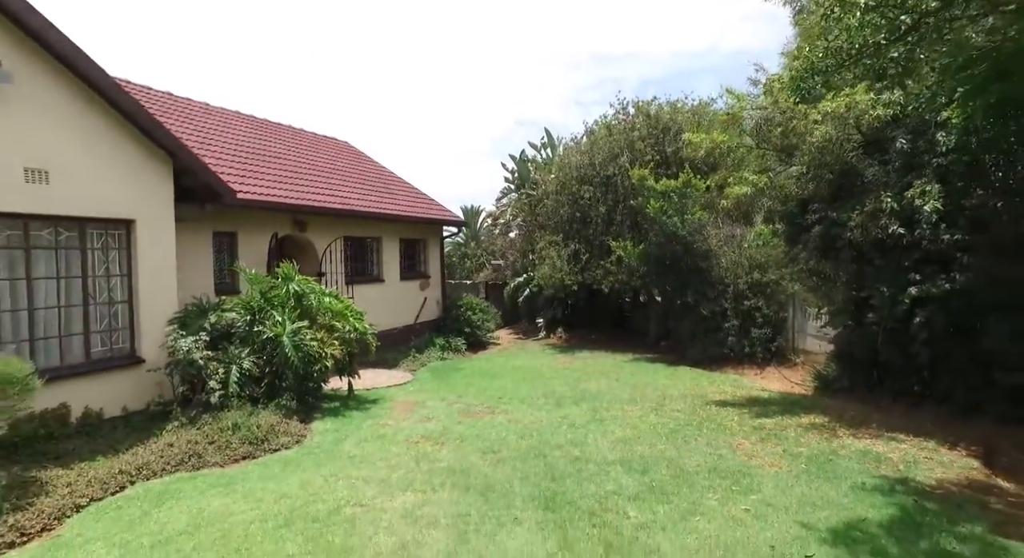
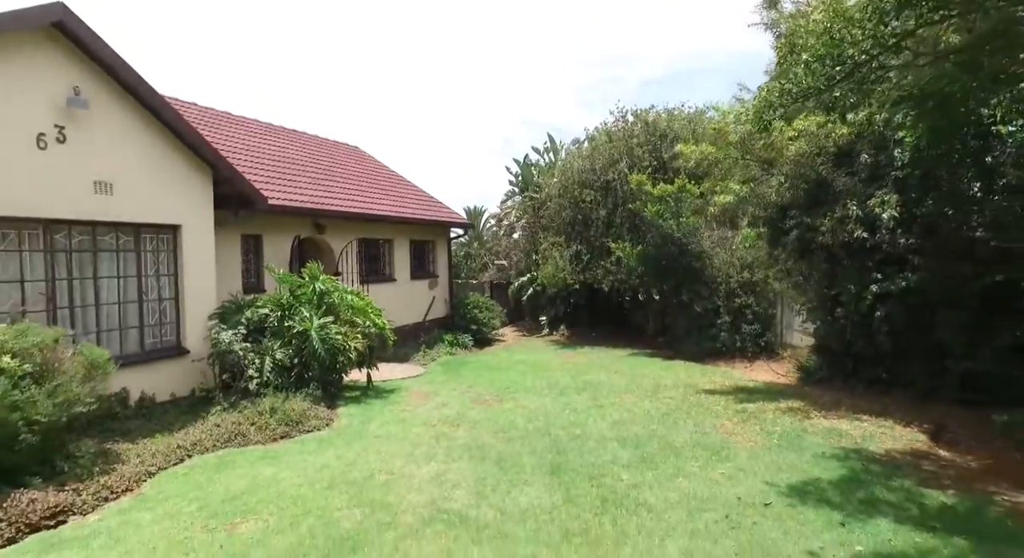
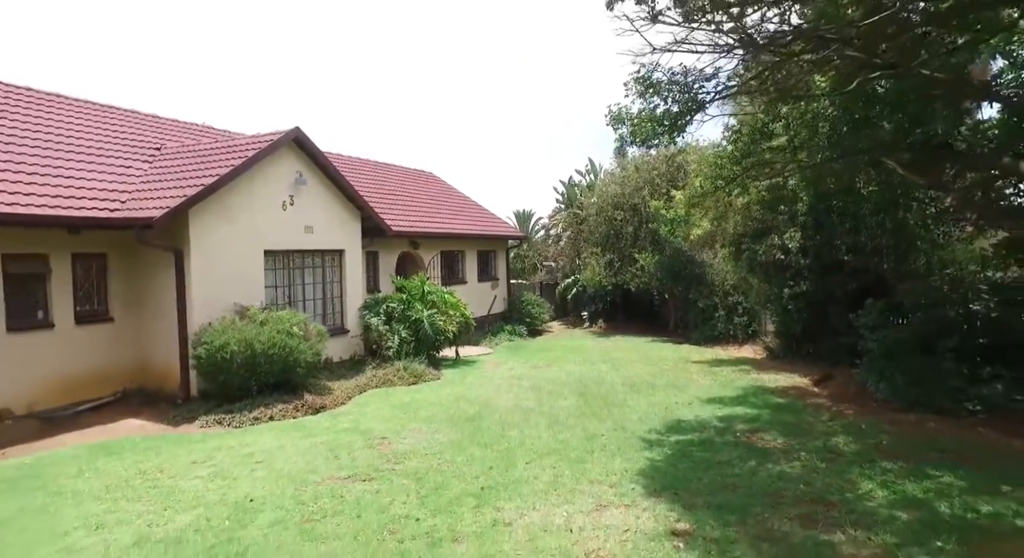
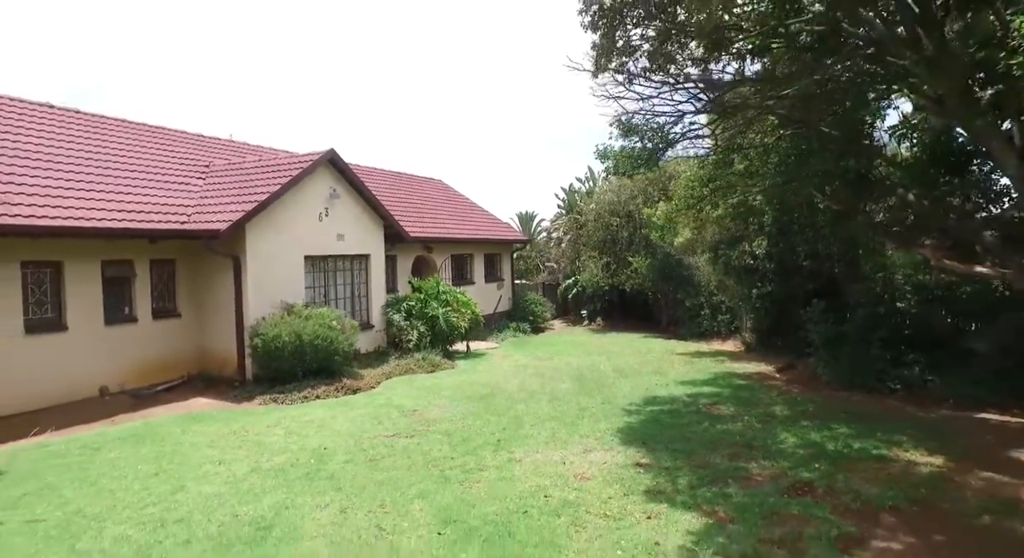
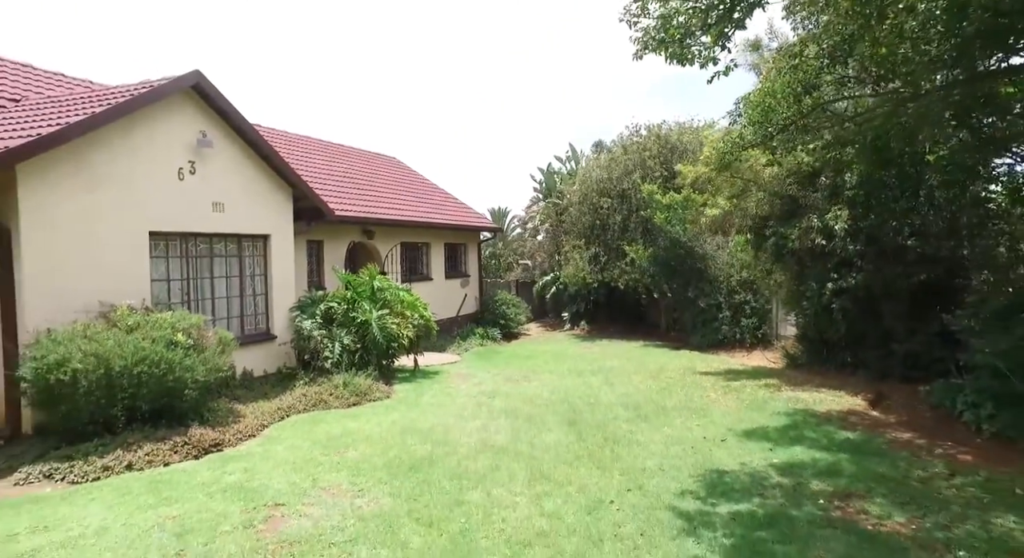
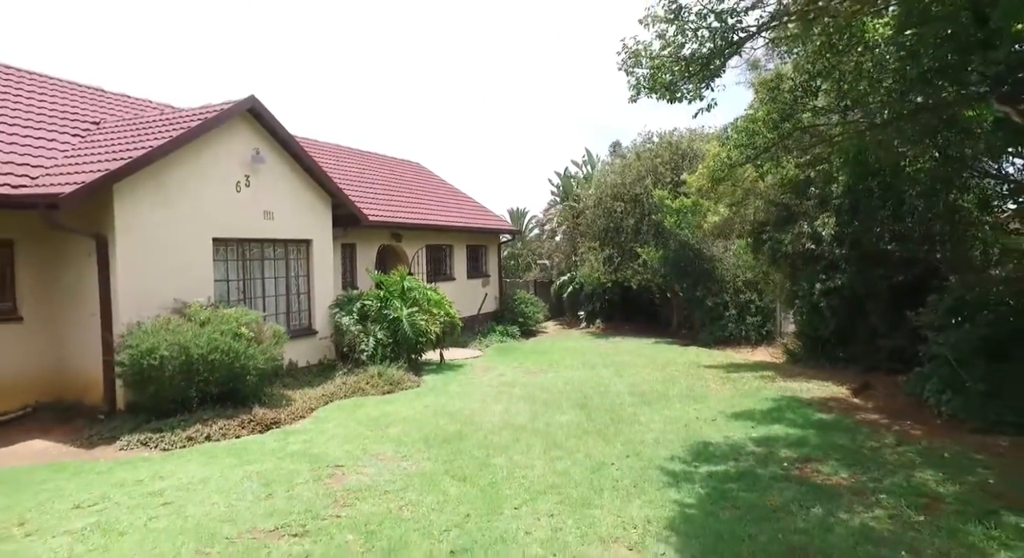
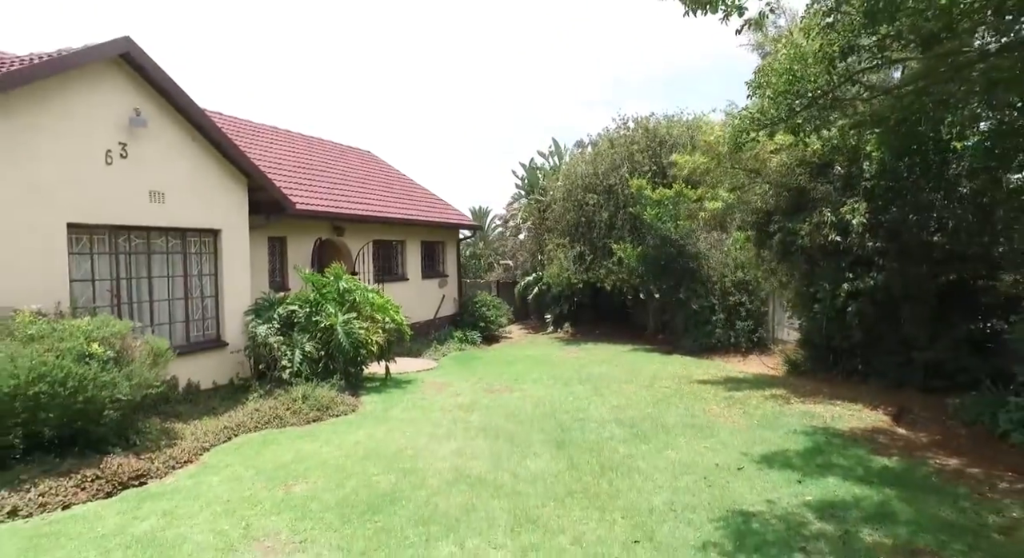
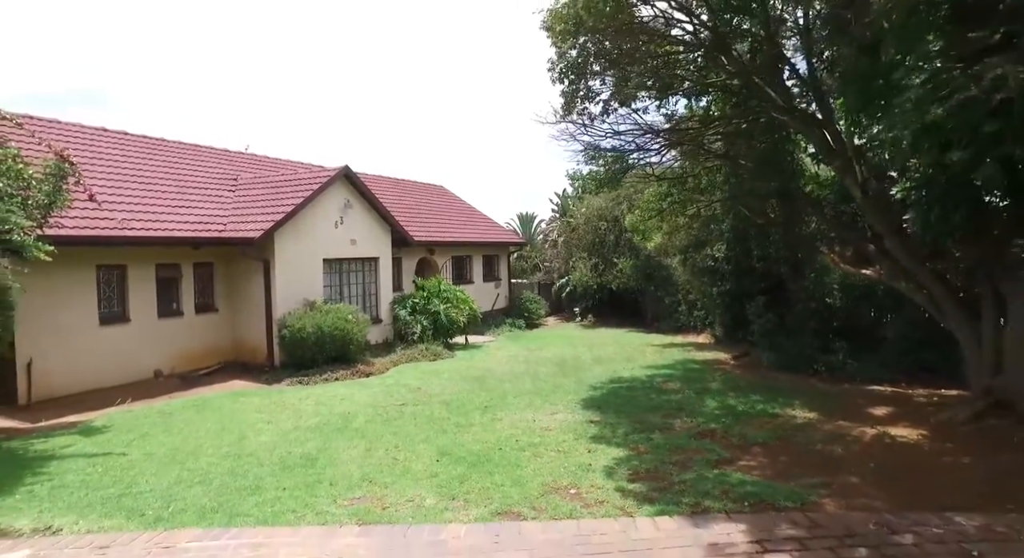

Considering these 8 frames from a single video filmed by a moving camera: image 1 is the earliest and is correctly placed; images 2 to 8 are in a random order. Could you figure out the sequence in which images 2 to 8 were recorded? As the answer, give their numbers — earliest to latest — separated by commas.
2, 7, 5, 6, 3, 4, 8
